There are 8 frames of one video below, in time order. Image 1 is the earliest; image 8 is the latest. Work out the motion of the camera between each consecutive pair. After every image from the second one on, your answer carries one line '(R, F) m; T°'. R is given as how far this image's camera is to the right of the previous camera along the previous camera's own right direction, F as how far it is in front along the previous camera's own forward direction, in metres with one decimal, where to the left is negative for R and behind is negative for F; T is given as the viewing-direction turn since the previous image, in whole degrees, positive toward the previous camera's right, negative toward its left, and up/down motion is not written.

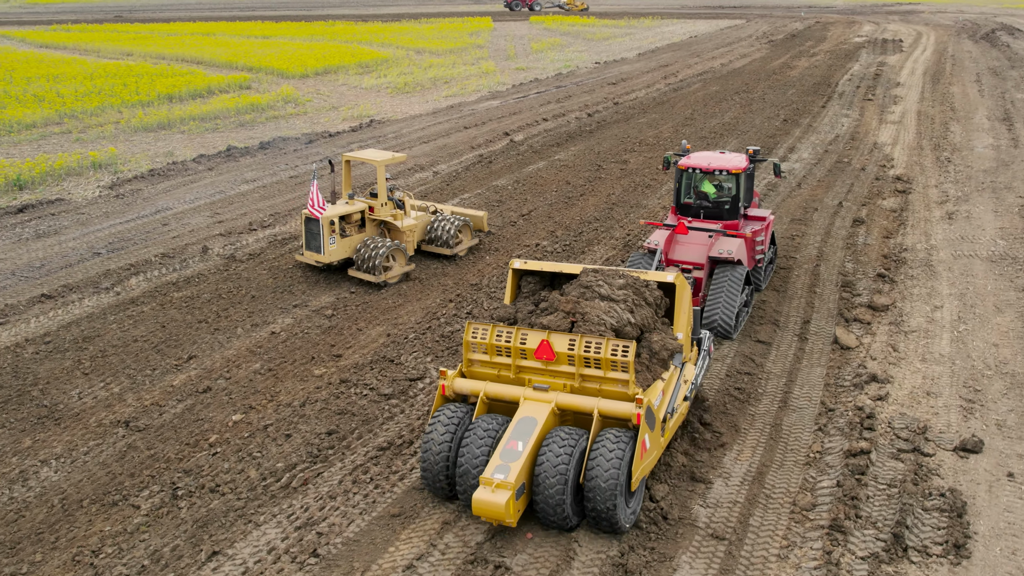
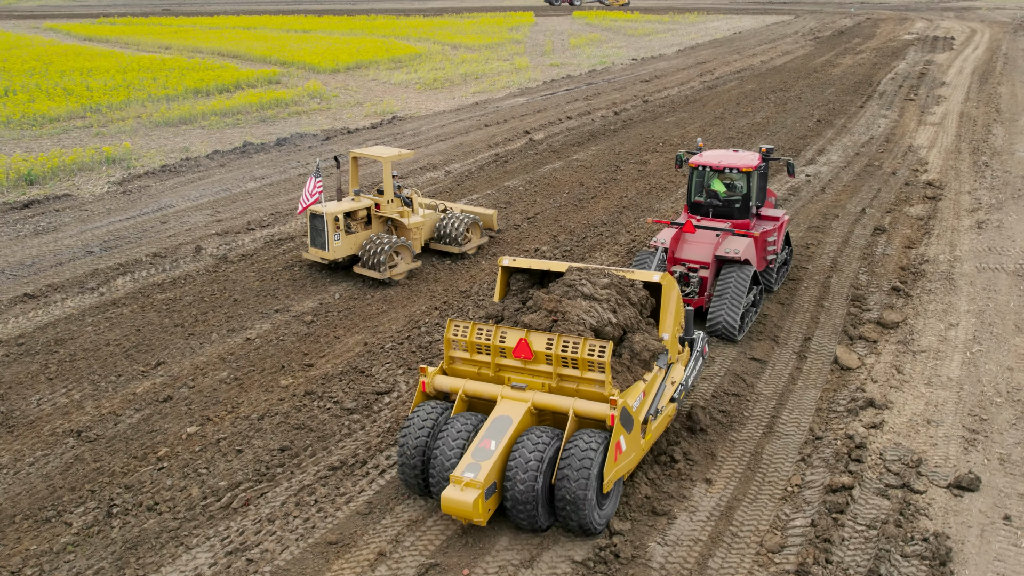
(+0.7, +0.5) m; -3°
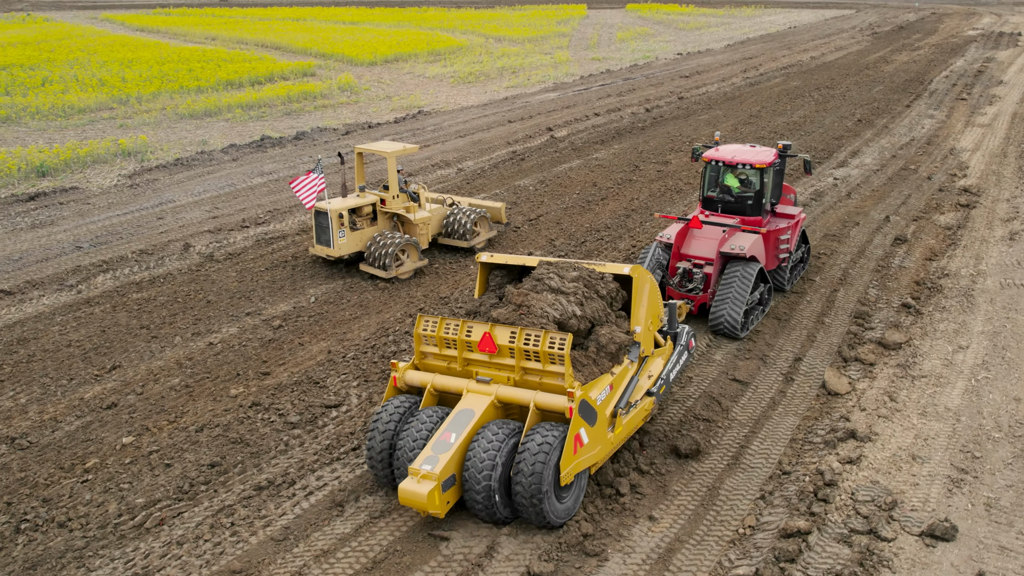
(+0.9, +0.5) m; -4°
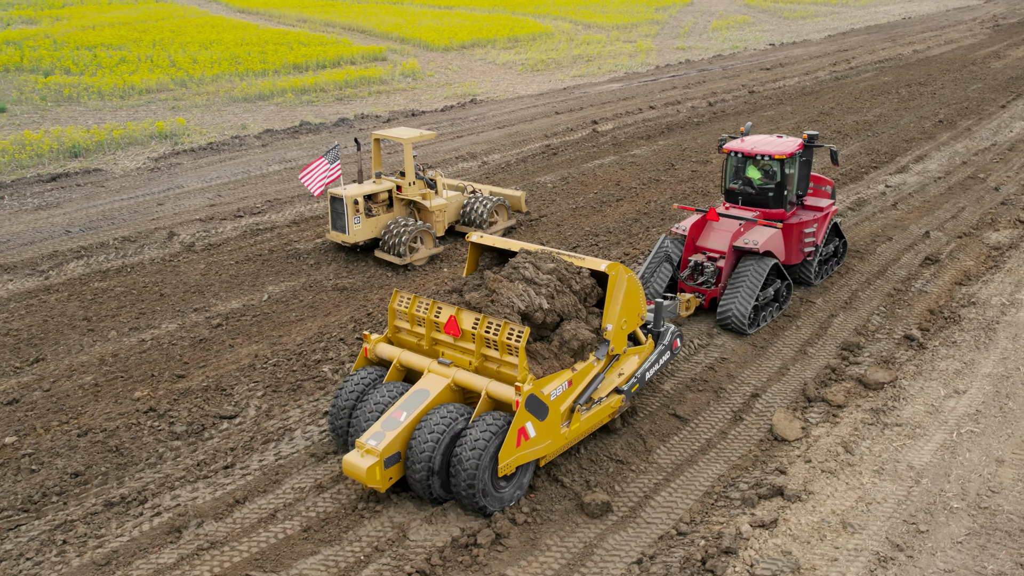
(+1.7, +0.8) m; -7°
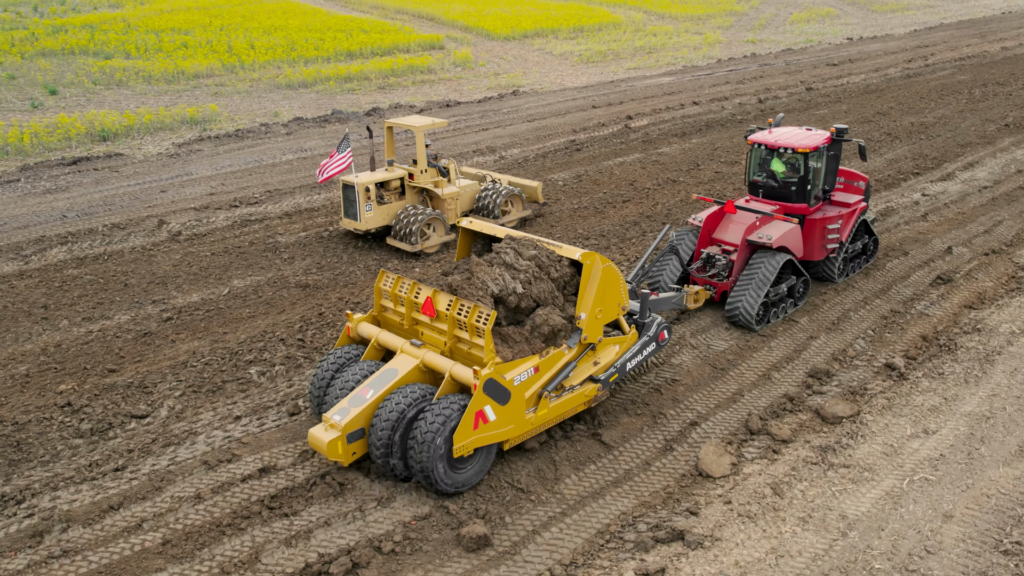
(+1.4, +0.5) m; -6°
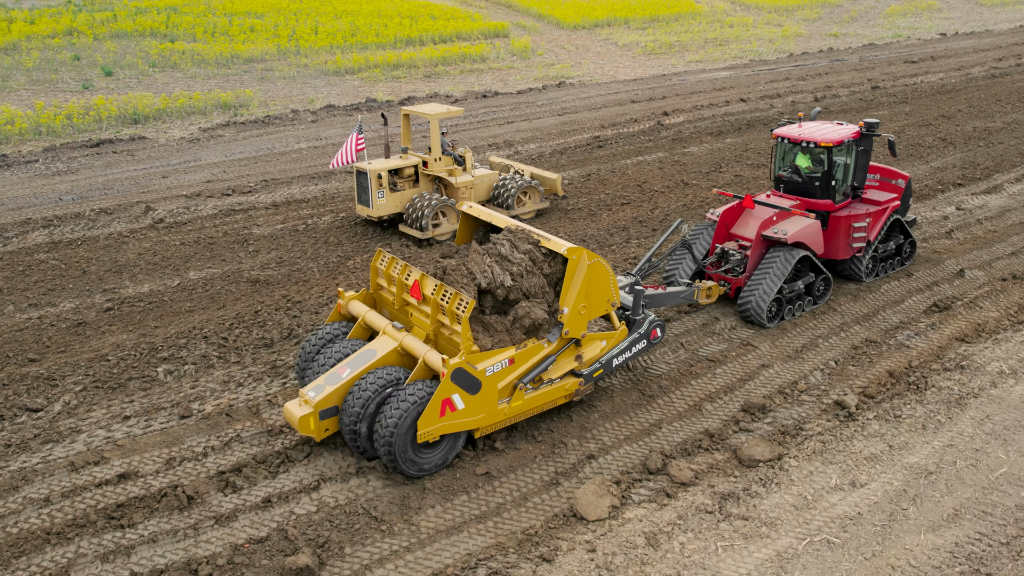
(+1.7, +0.6) m; -7°
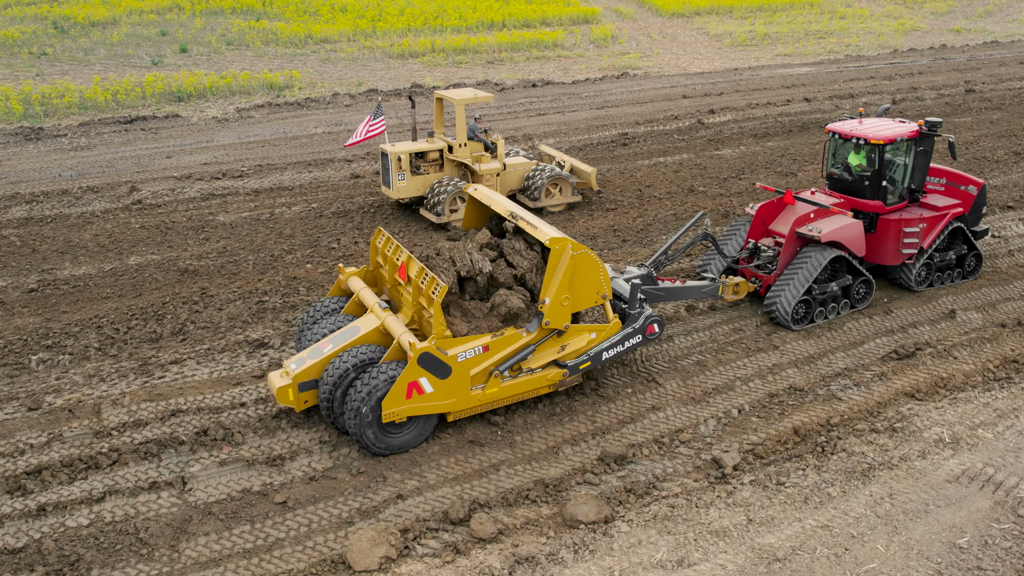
(+2.3, +0.9) m; -9°
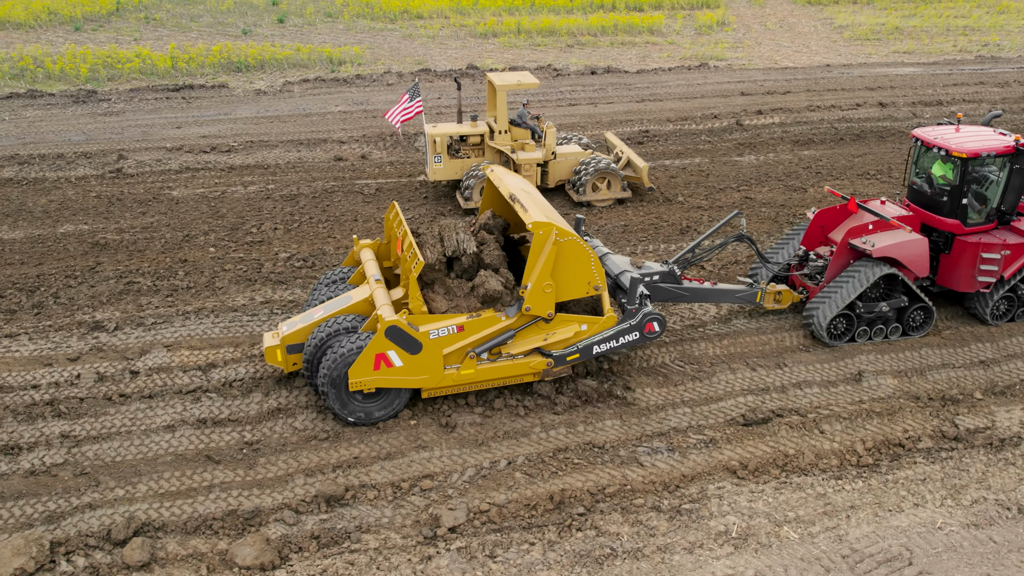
(+3.2, +1.0) m; -12°
